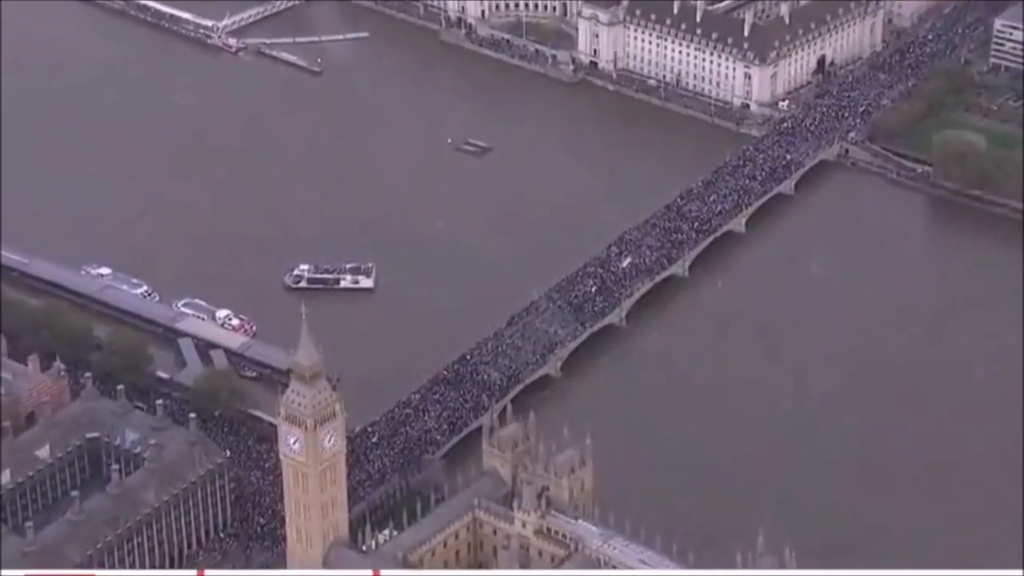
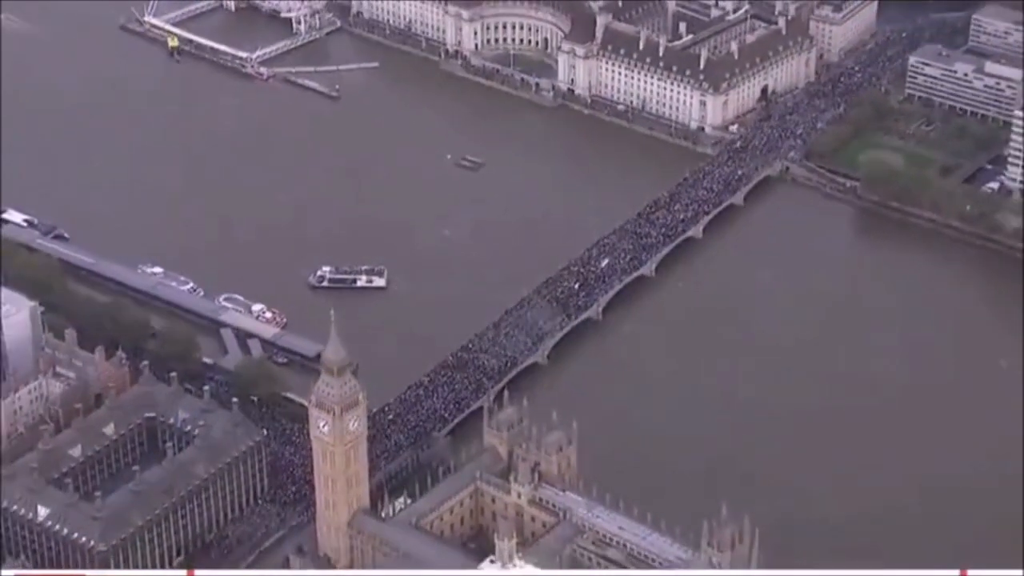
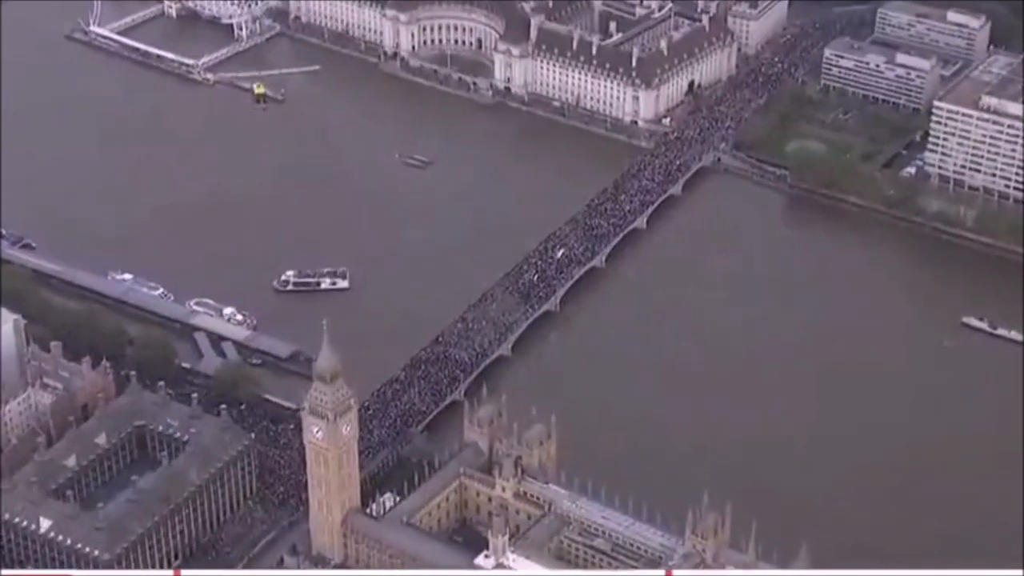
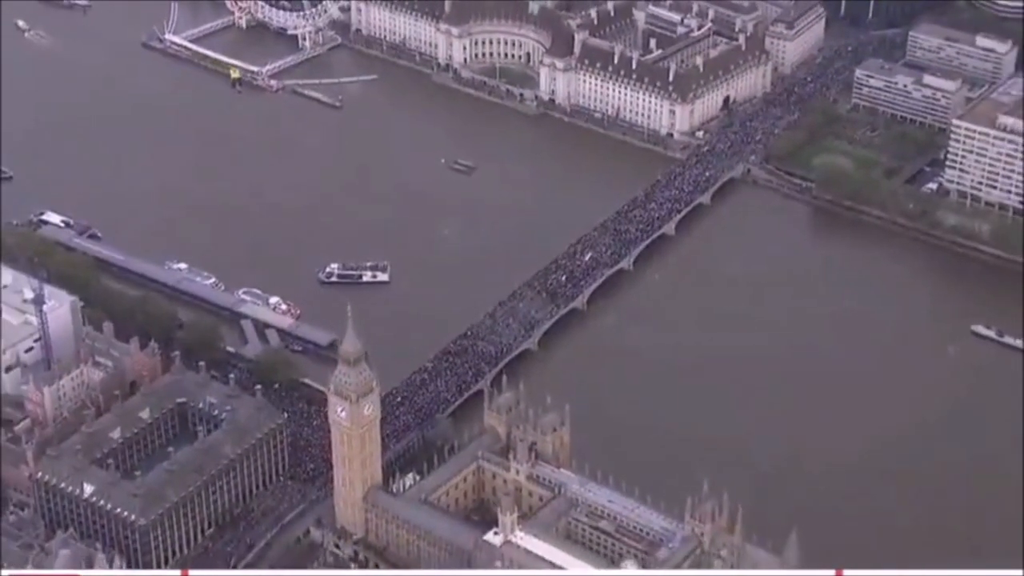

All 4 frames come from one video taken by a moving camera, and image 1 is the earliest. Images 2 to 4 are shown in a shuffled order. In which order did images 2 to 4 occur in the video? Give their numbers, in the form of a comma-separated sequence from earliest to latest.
2, 4, 3
